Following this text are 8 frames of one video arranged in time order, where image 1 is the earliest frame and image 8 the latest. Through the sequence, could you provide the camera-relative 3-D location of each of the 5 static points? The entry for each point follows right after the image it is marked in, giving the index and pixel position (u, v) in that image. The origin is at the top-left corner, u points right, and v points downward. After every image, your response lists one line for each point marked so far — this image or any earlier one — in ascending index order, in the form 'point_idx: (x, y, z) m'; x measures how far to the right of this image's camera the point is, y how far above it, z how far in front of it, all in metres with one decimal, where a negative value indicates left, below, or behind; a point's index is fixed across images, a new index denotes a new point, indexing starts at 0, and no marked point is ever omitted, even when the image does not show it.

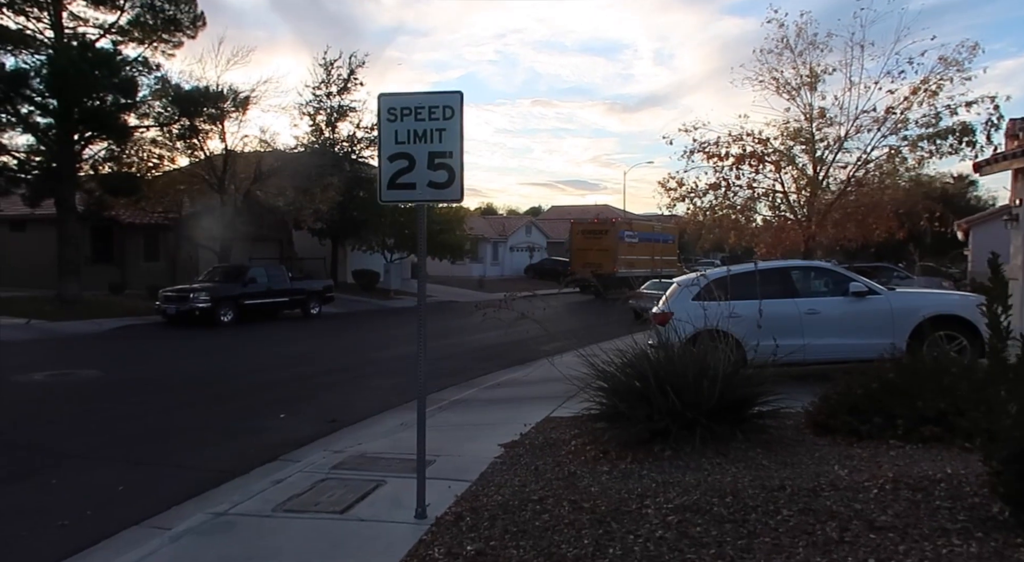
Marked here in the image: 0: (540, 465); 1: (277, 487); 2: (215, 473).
0: (+0.3, -1.8, +6.6) m
1: (-2.1, -1.9, +6.1) m
2: (-3.0, -1.9, +7.0) m
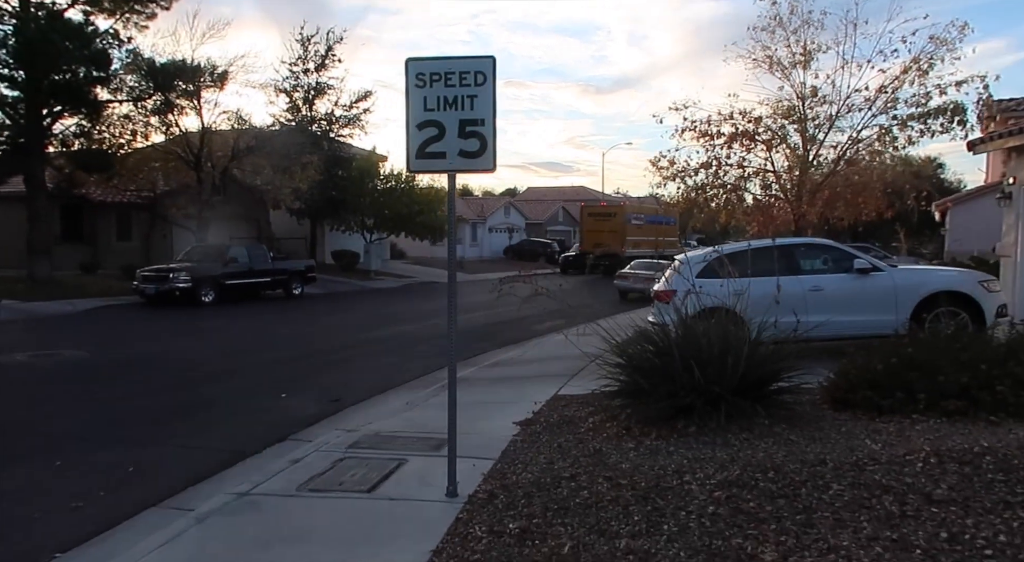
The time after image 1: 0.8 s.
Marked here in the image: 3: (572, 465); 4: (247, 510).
0: (+0.5, -1.5, +6.5) m
1: (-1.9, -1.6, +6.0) m
2: (-2.8, -1.7, +6.7) m
3: (+0.5, -1.5, +5.7) m
4: (-1.9, -1.6, +4.9) m
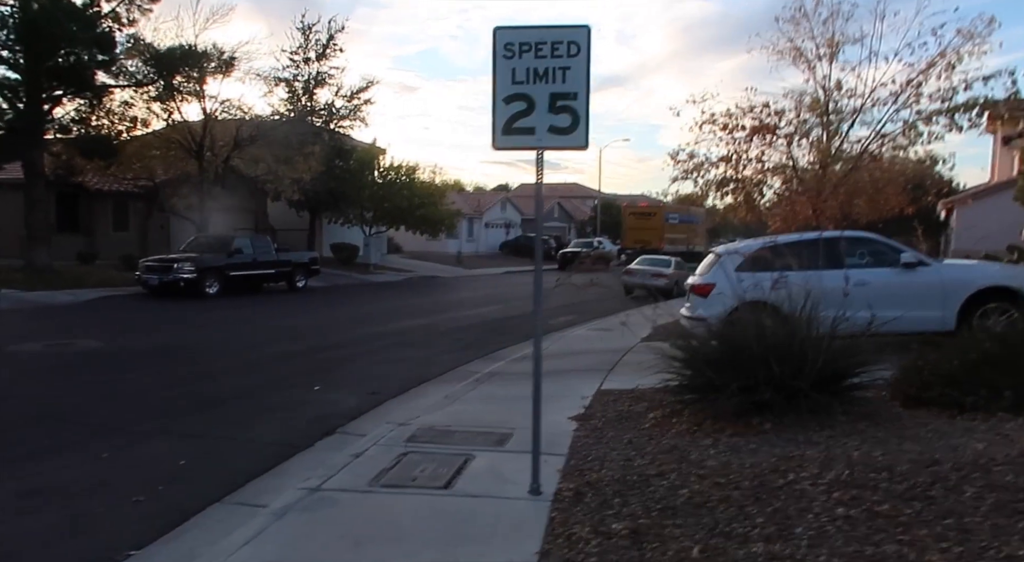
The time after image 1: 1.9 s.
0: (+1.1, -1.4, +6.2) m
1: (-1.3, -1.5, +5.6) m
2: (-2.2, -1.6, +6.4) m
3: (+1.1, -1.4, +5.4) m
4: (-1.3, -1.5, +4.6) m
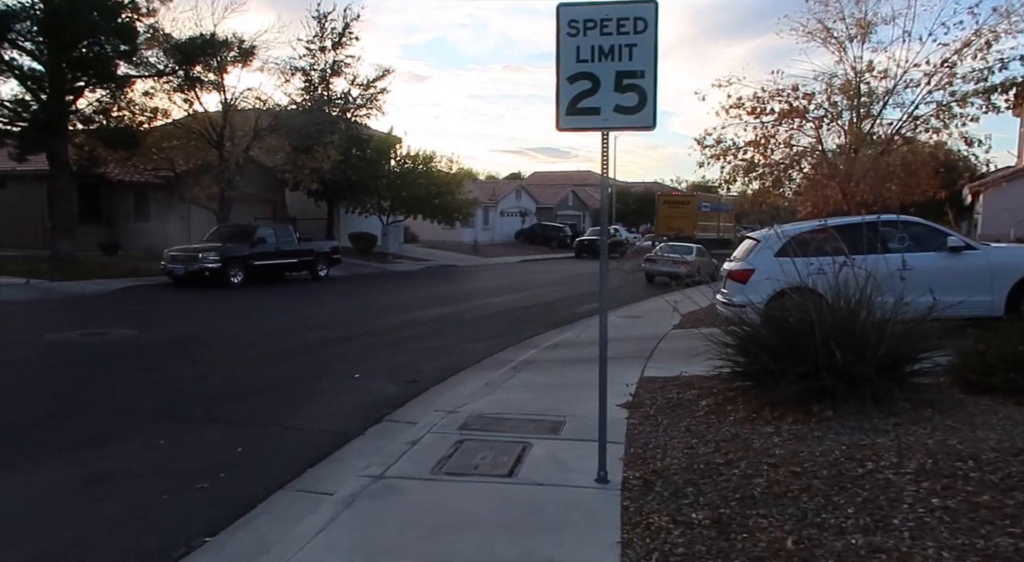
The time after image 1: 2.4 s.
0: (+1.6, -1.3, +6.1) m
1: (-0.8, -1.4, +5.6) m
2: (-1.7, -1.4, +6.4) m
3: (+1.6, -1.3, +5.3) m
4: (-0.8, -1.4, +4.6) m
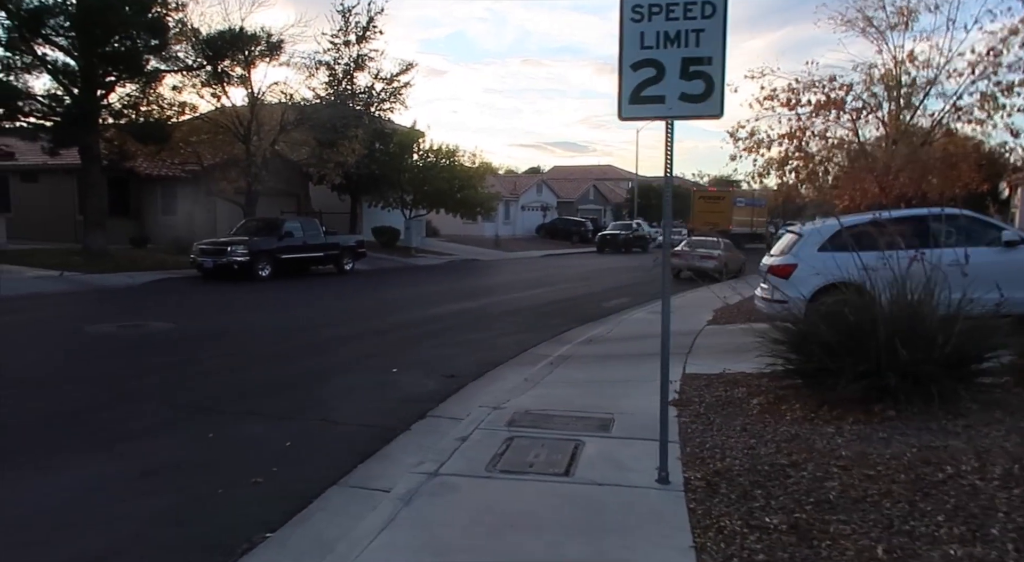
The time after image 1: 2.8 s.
0: (+2.0, -1.2, +6.0) m
1: (-0.4, -1.3, +5.5) m
2: (-1.3, -1.4, +6.3) m
3: (+2.0, -1.3, +5.1) m
4: (-0.4, -1.4, +4.5) m
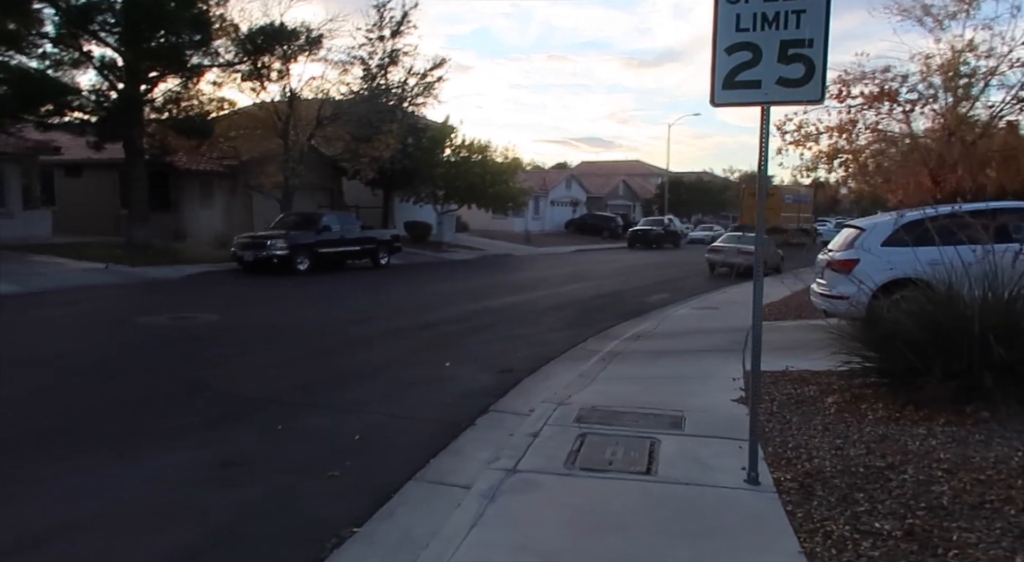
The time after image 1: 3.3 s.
0: (+2.6, -1.2, +5.8) m
1: (+0.2, -1.3, +5.4) m
2: (-0.6, -1.3, +6.2) m
3: (+2.6, -1.2, +4.9) m
4: (+0.1, -1.3, +4.3) m
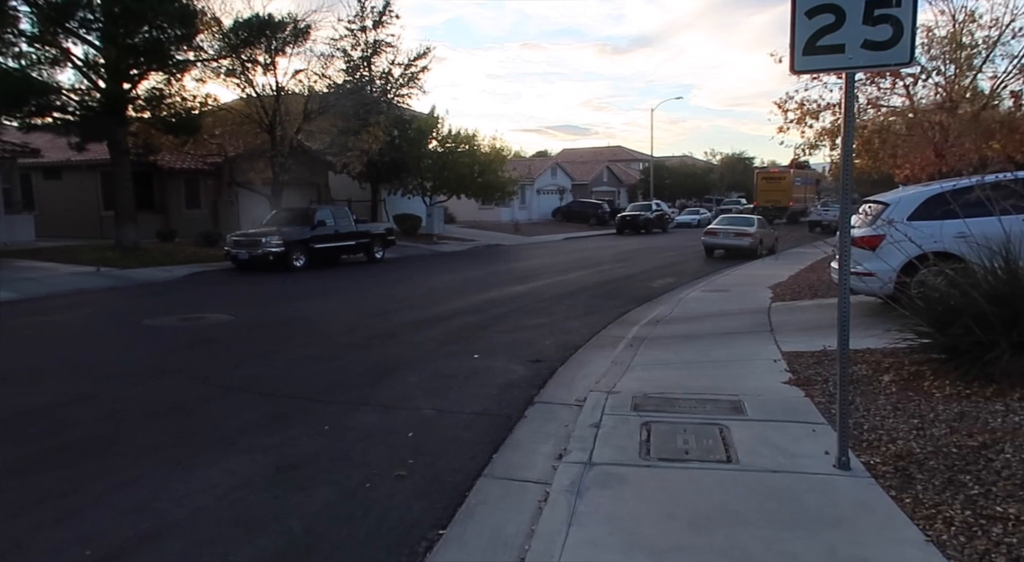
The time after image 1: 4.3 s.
0: (+3.1, -1.0, +5.6) m
1: (+0.7, -1.2, +5.1) m
2: (-0.2, -1.2, +6.0) m
3: (+3.0, -1.0, +4.7) m
4: (+0.6, -1.2, +4.1) m
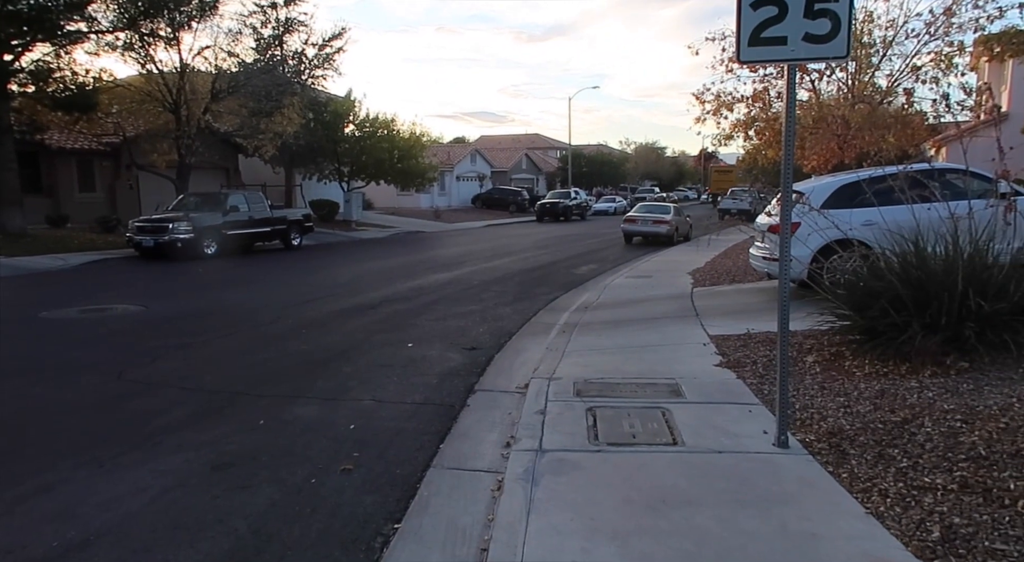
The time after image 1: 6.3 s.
0: (+2.6, -0.9, +5.9) m
1: (+0.3, -1.1, +5.2) m
2: (-0.7, -1.1, +5.9) m
3: (+2.7, -0.9, +5.0) m
4: (+0.4, -1.1, +4.1) m
